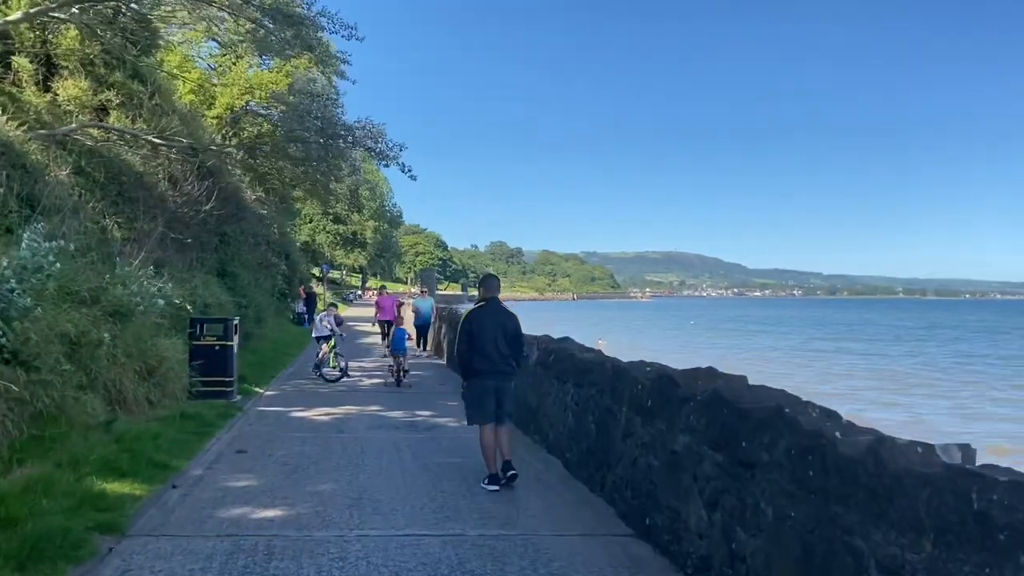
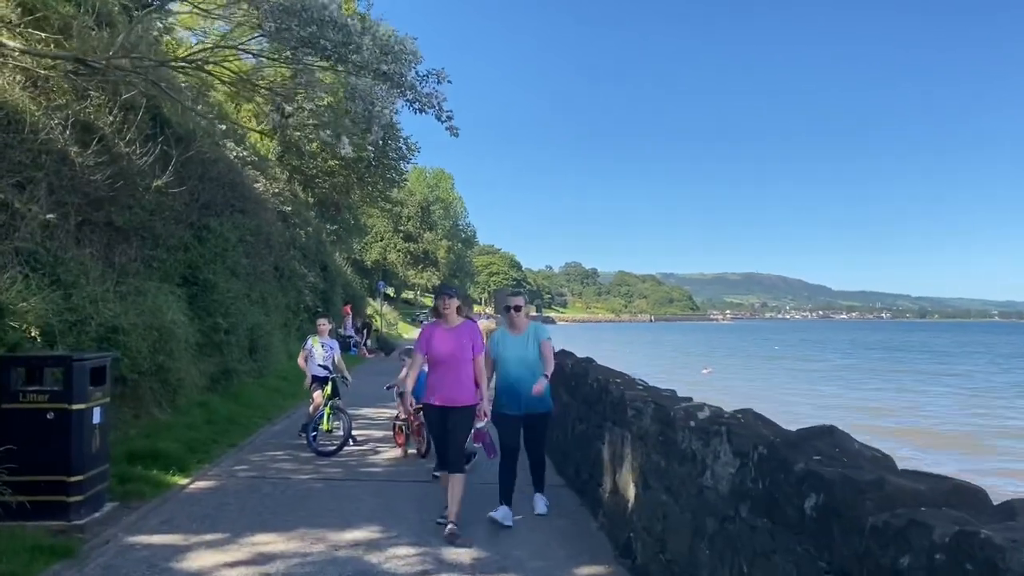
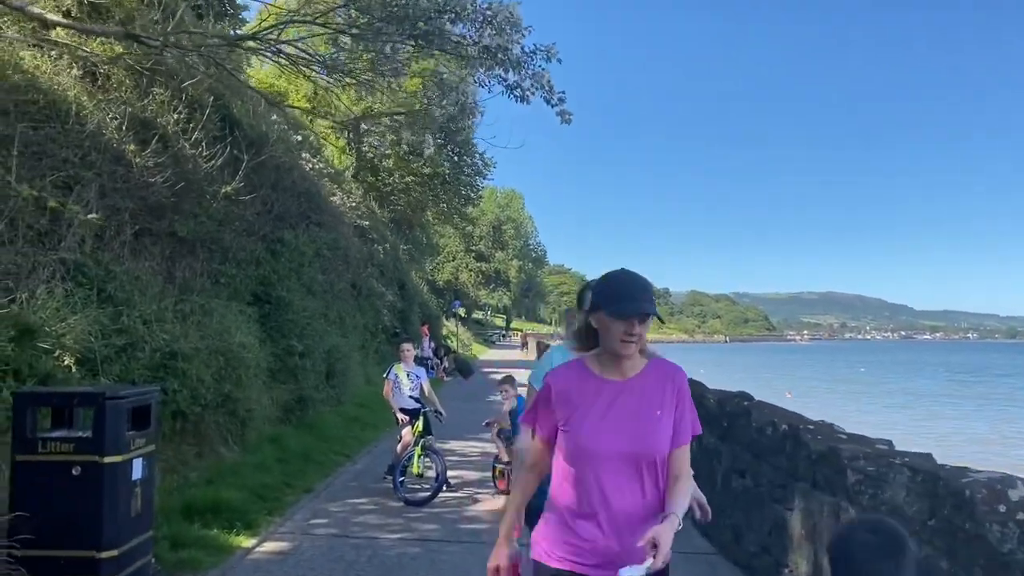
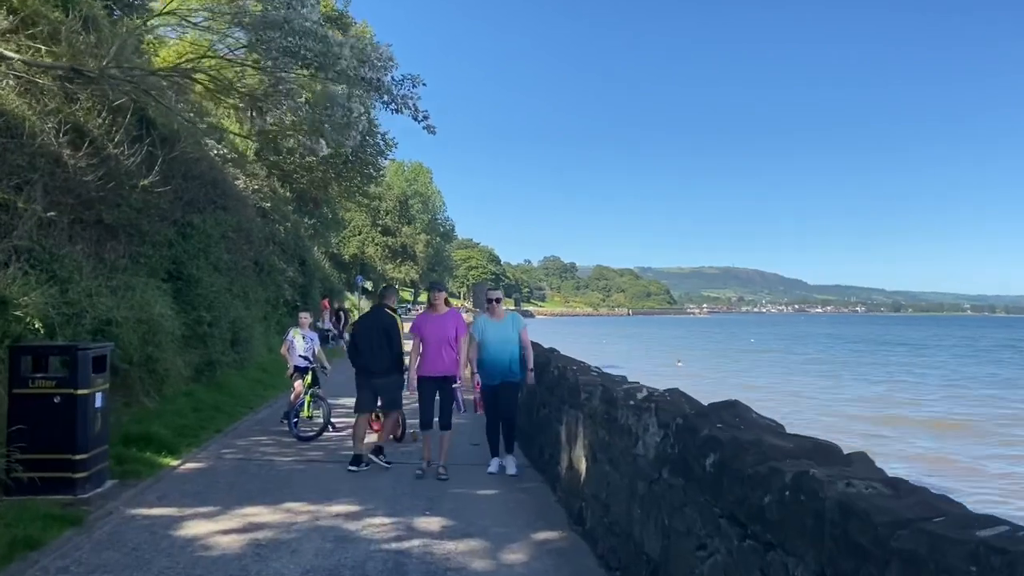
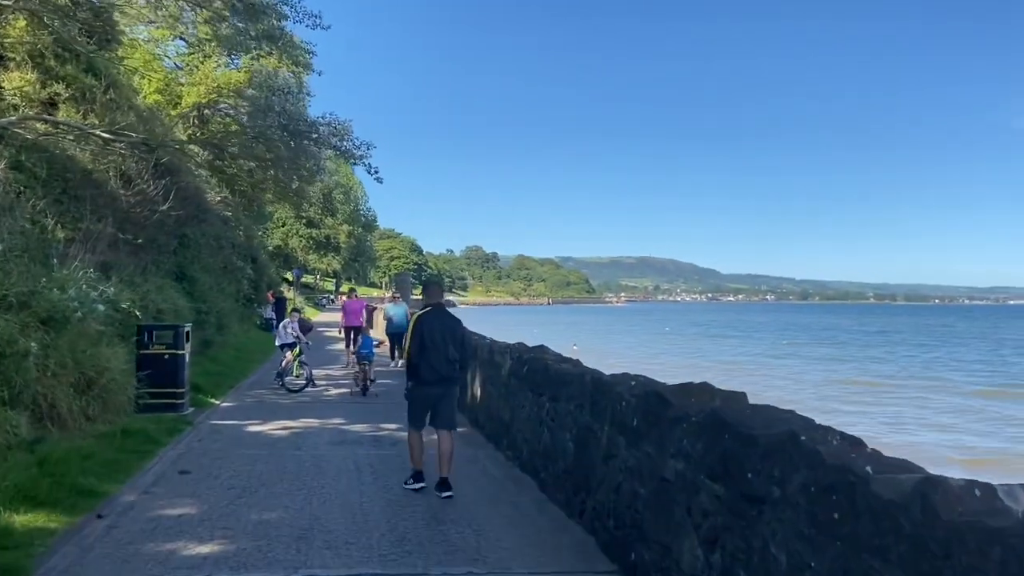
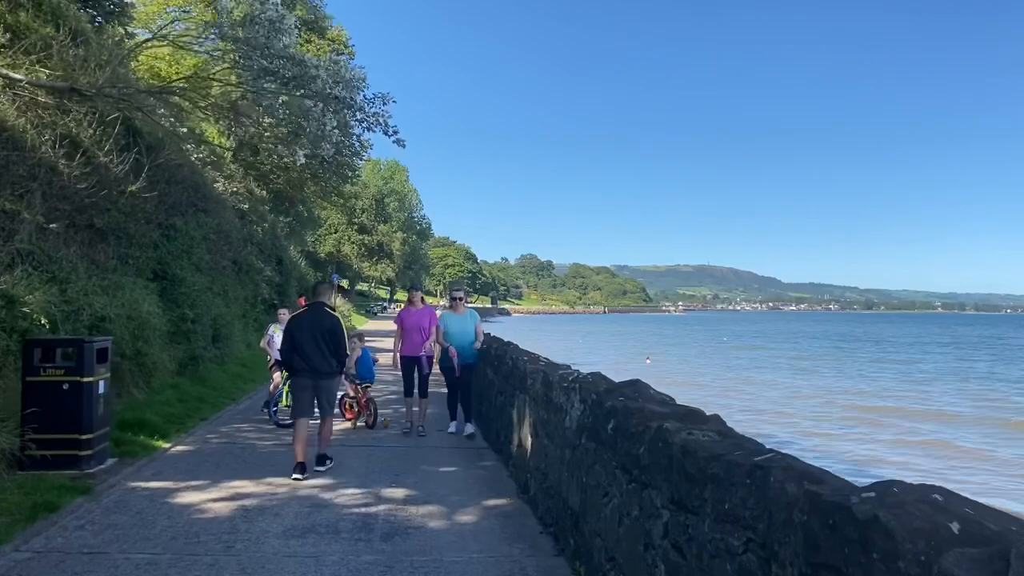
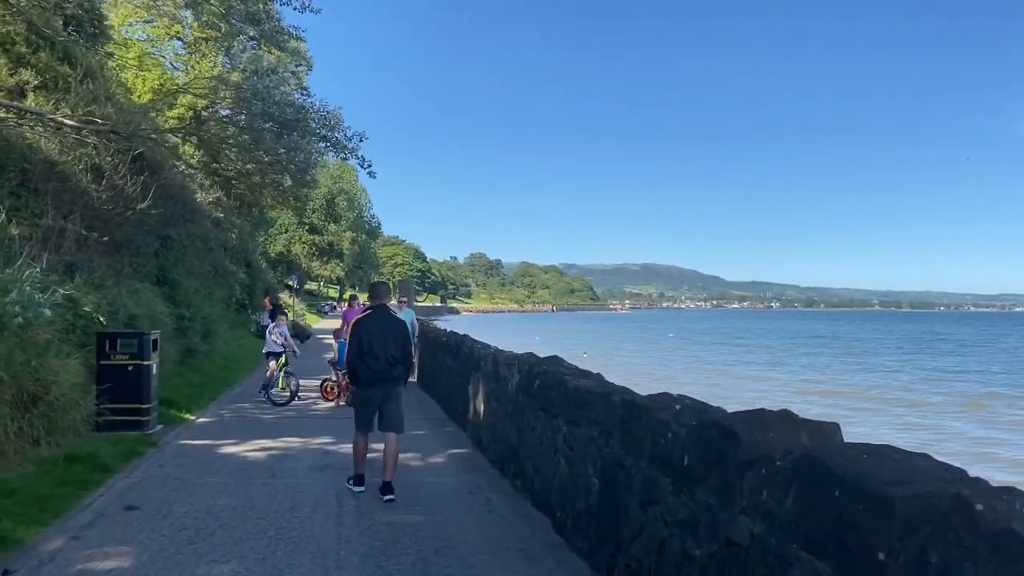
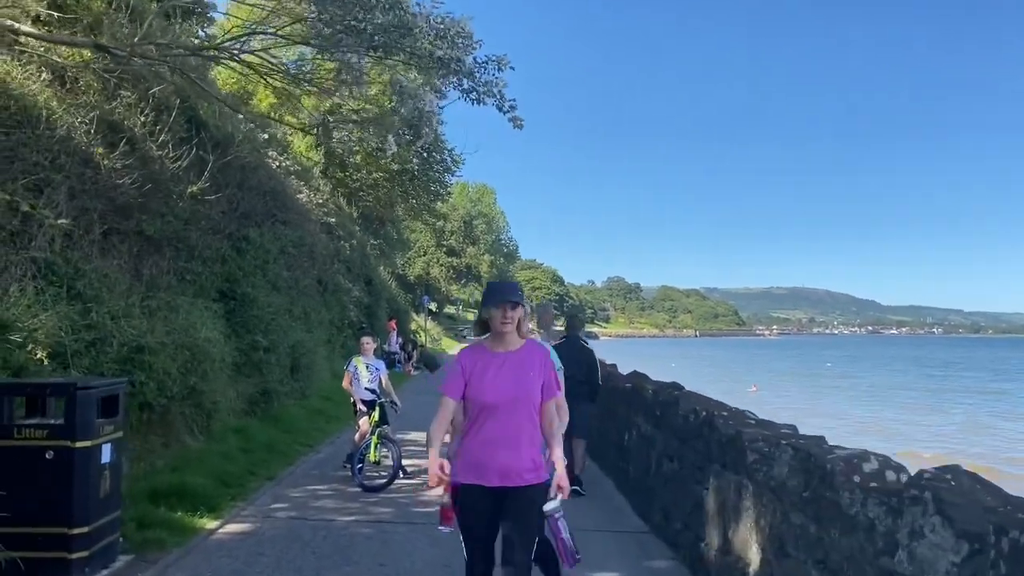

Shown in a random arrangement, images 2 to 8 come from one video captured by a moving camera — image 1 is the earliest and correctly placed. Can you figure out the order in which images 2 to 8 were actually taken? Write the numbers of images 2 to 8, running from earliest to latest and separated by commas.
5, 7, 6, 4, 2, 8, 3
